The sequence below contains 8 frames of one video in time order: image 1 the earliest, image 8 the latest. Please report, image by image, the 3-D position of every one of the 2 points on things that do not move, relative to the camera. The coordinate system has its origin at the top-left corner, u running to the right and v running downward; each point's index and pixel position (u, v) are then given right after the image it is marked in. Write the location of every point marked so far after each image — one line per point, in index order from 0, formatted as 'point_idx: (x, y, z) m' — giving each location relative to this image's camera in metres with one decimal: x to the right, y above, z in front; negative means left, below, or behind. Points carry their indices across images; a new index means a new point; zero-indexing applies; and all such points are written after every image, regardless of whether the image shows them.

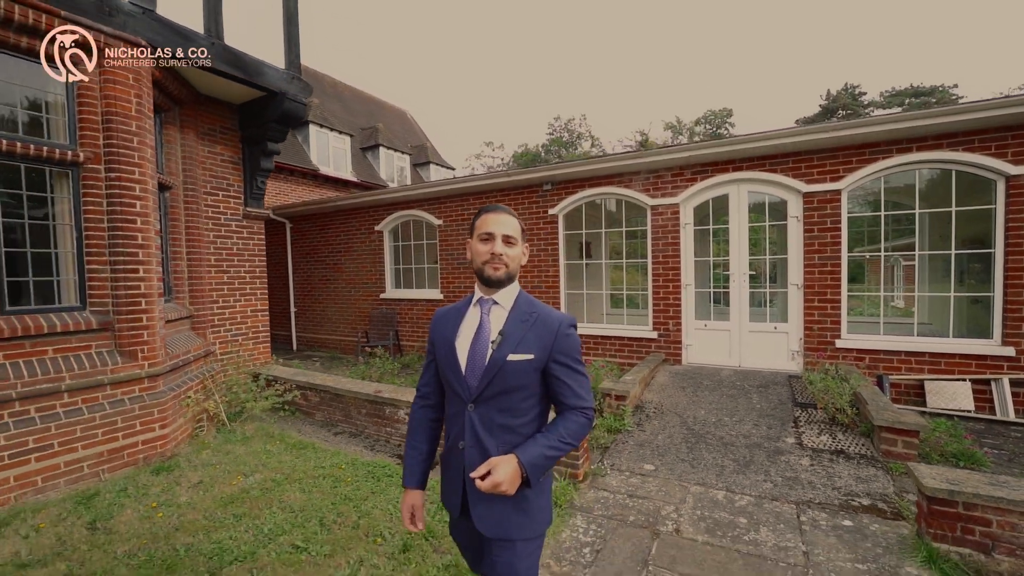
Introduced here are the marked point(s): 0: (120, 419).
0: (-3.1, -1.0, +3.8) m
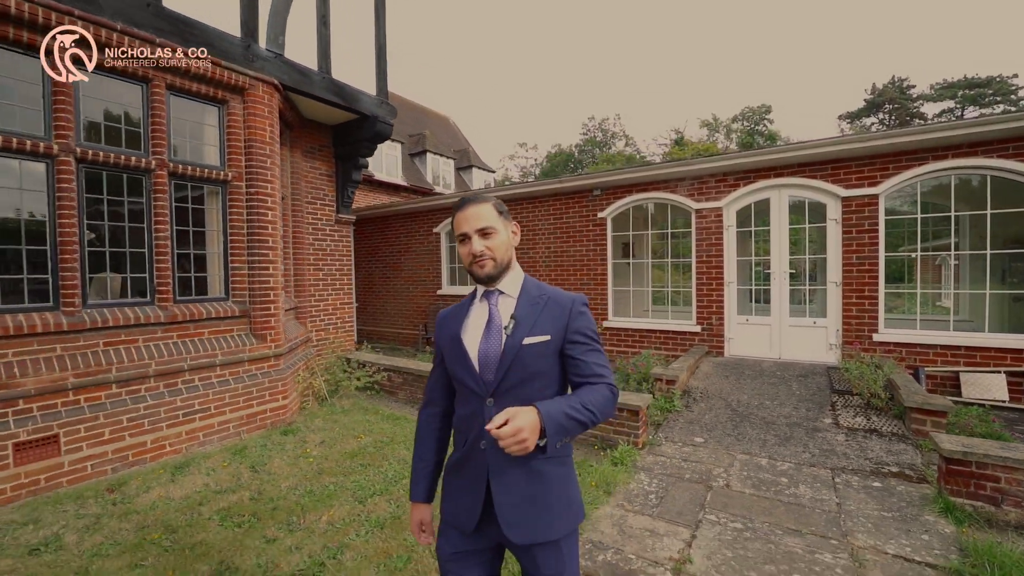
0: (-2.5, -1.0, +4.6) m
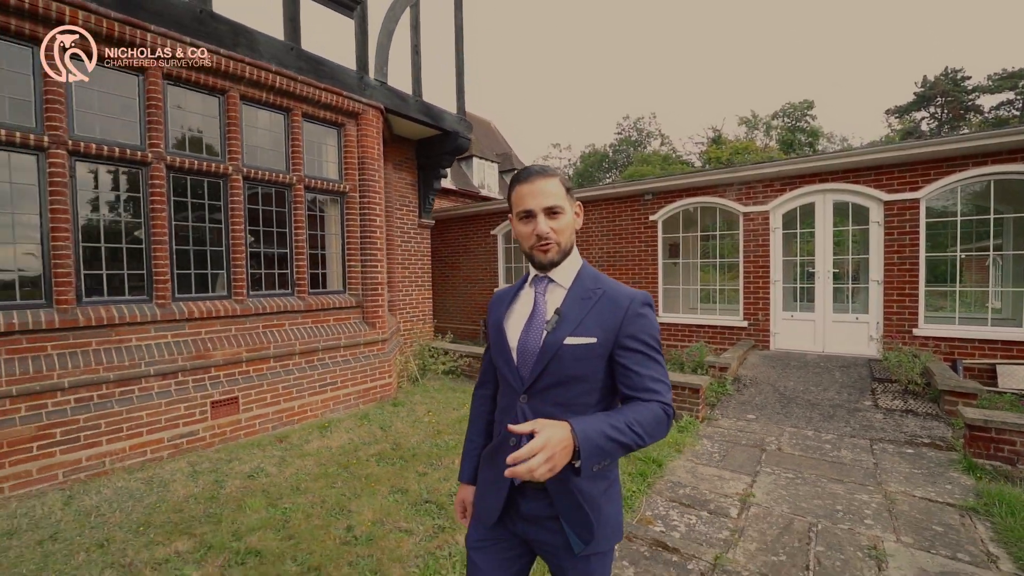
0: (-1.6, -0.9, +5.5) m
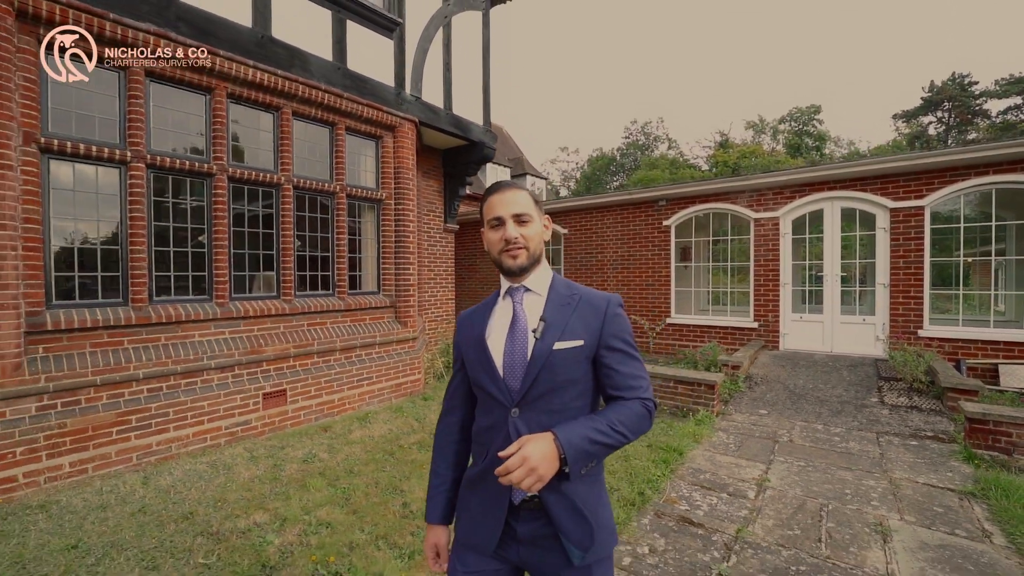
0: (-1.4, -0.9, +5.8) m
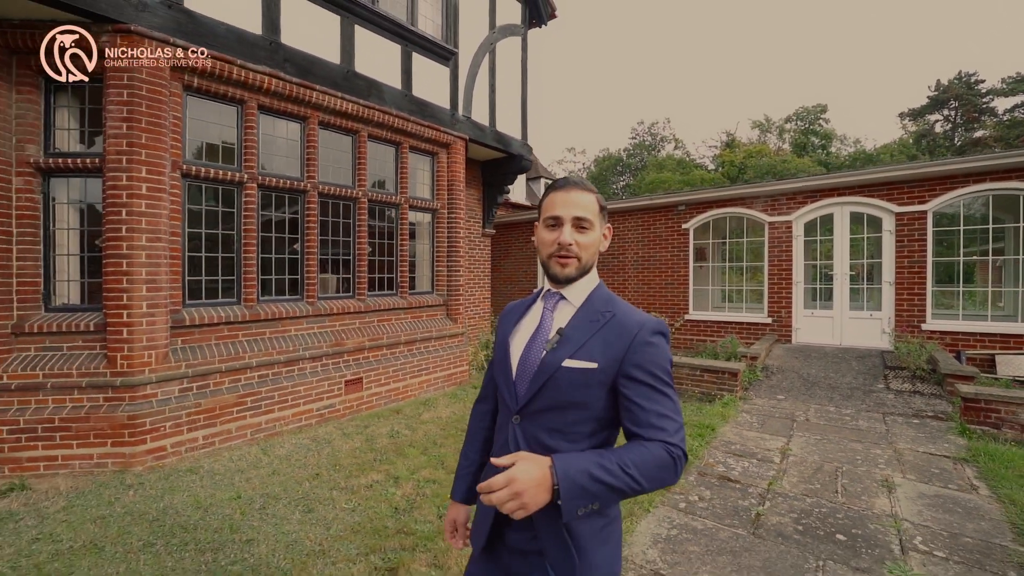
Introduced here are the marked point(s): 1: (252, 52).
0: (-0.8, -0.9, +6.5) m
1: (-2.5, +2.3, +4.6) m
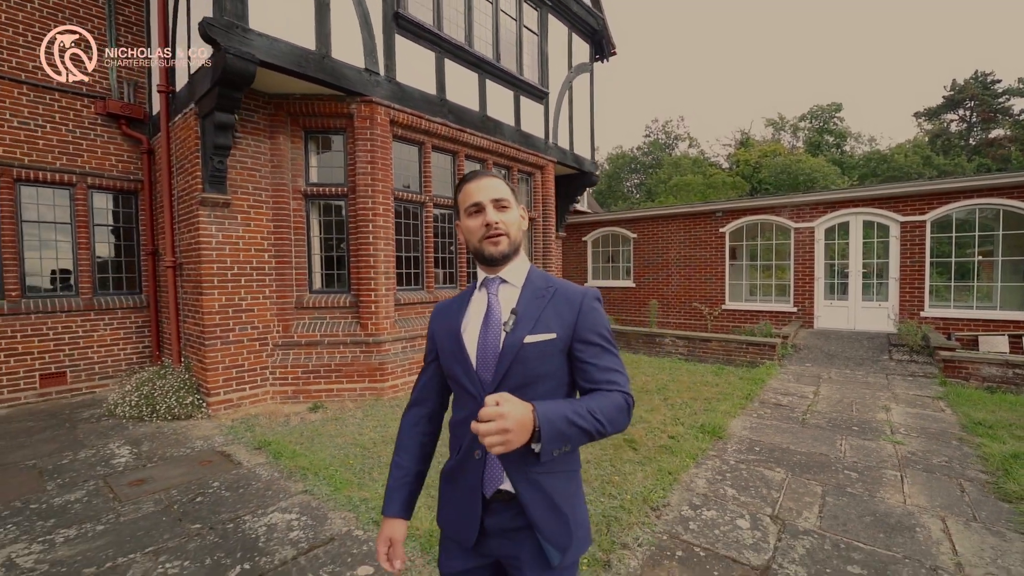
0: (+0.6, -0.8, +8.3) m
1: (-1.0, +2.4, +6.4) m
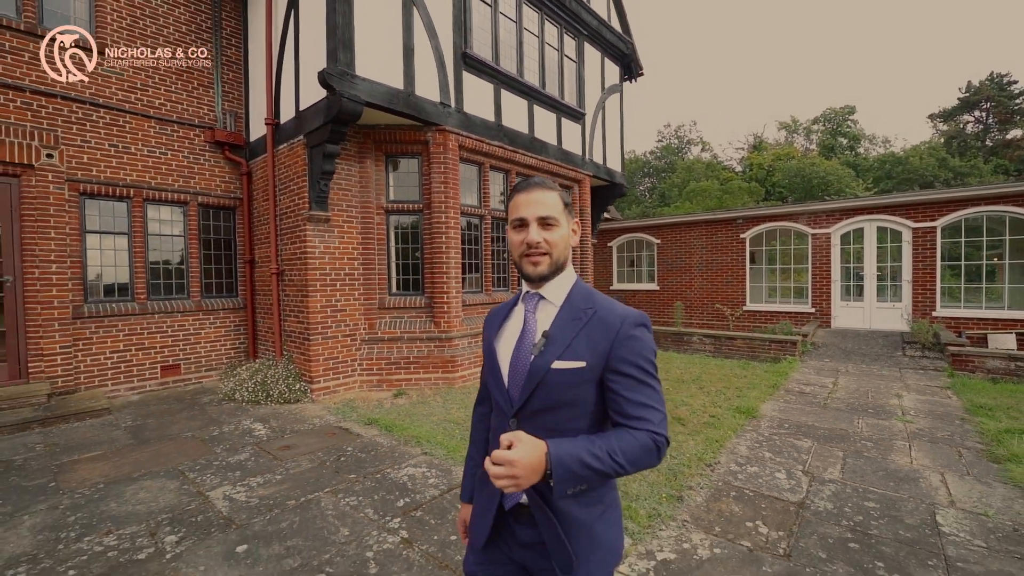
0: (+1.4, -0.8, +9.1) m
1: (-0.3, +2.4, +7.3) m
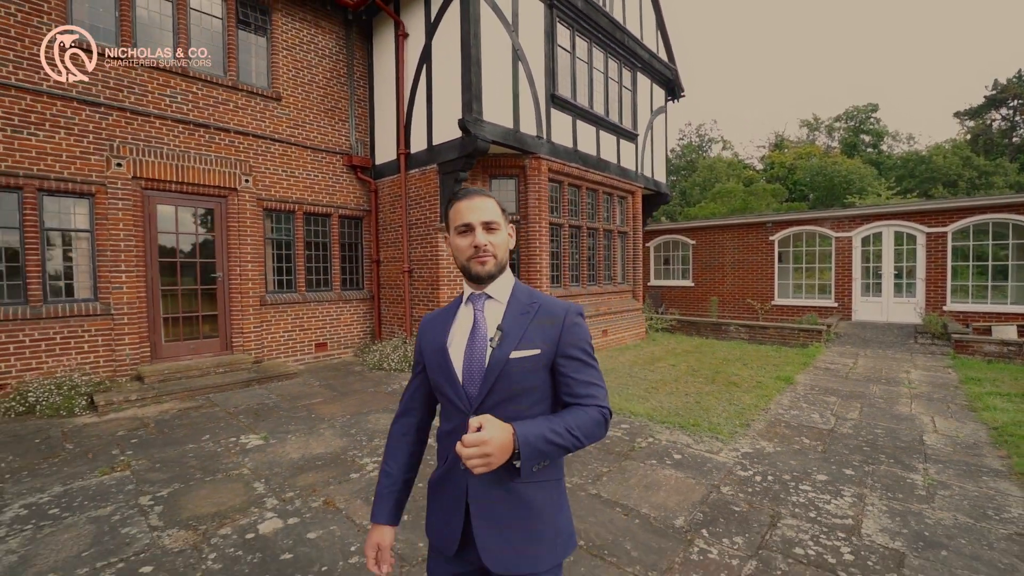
0: (+2.9, -0.7, +10.7) m
1: (+1.1, +2.4, +8.9) m
